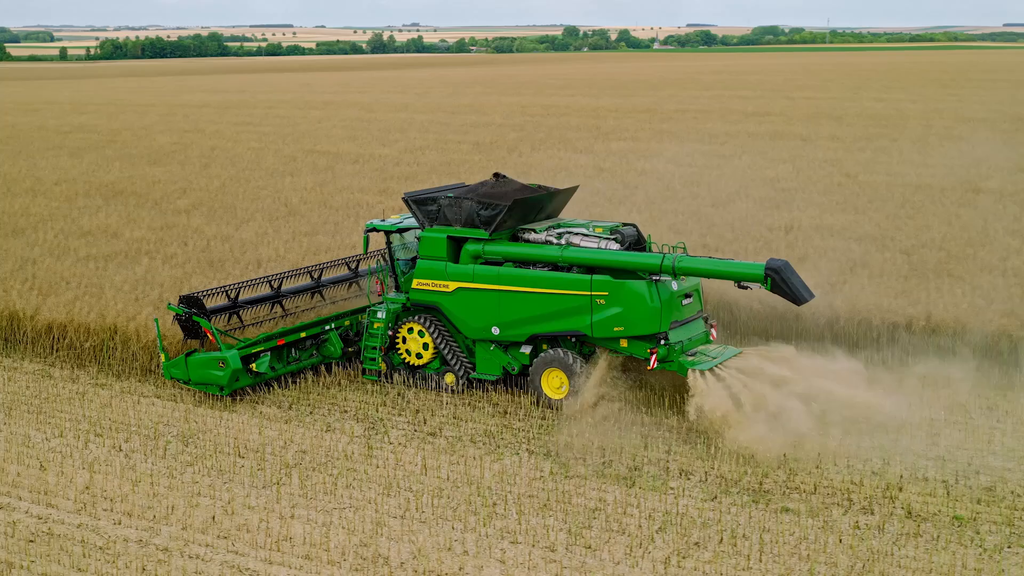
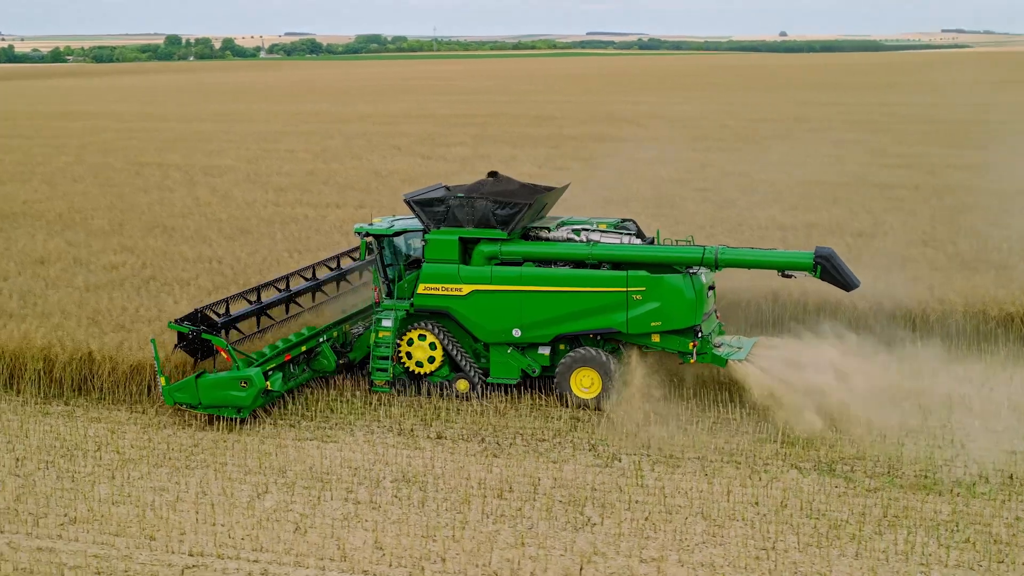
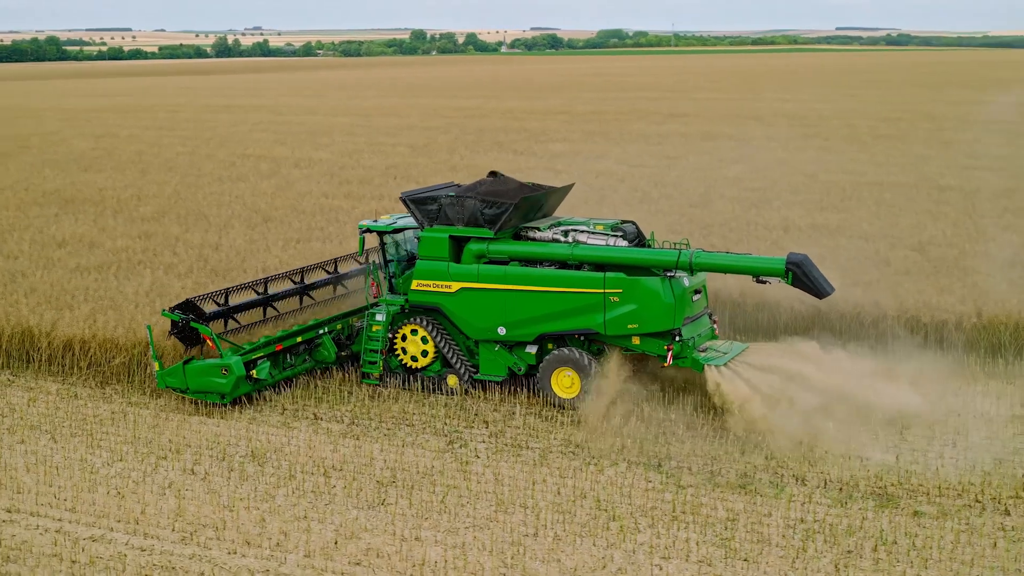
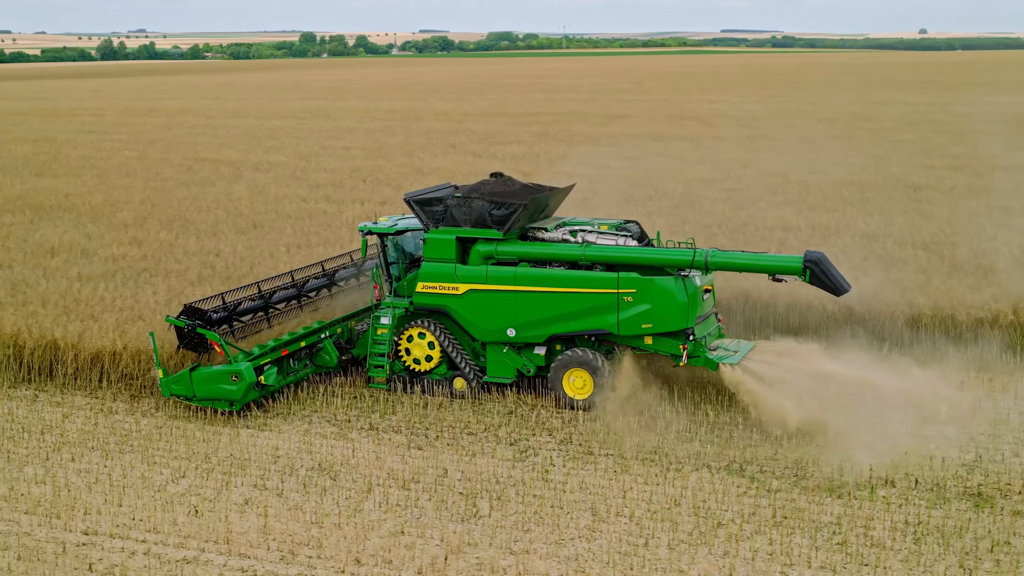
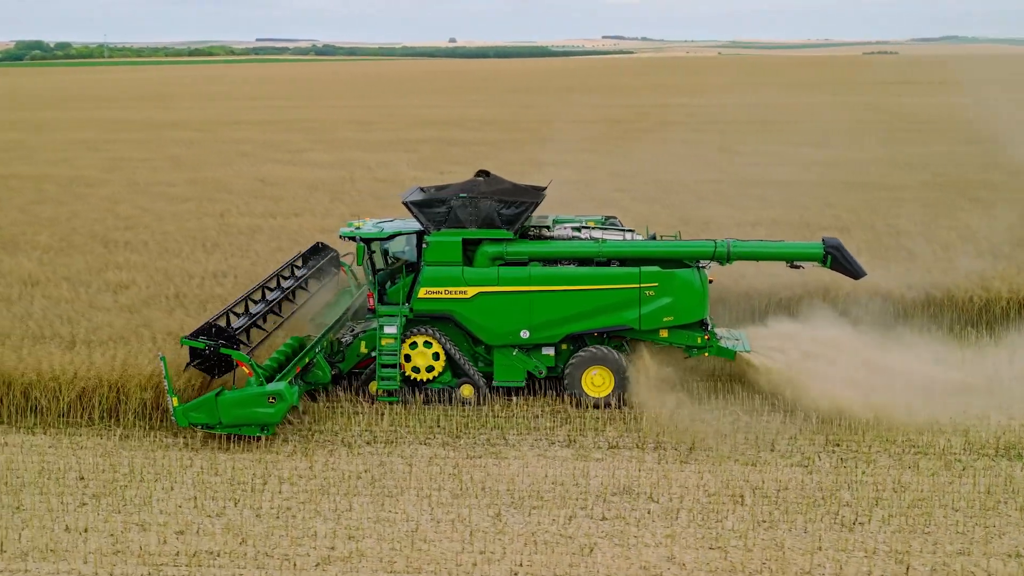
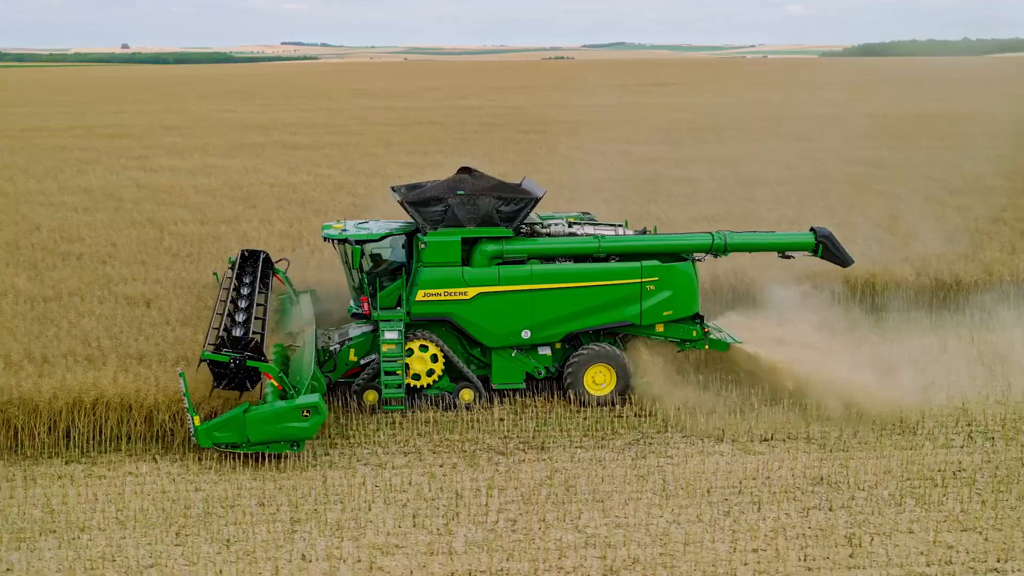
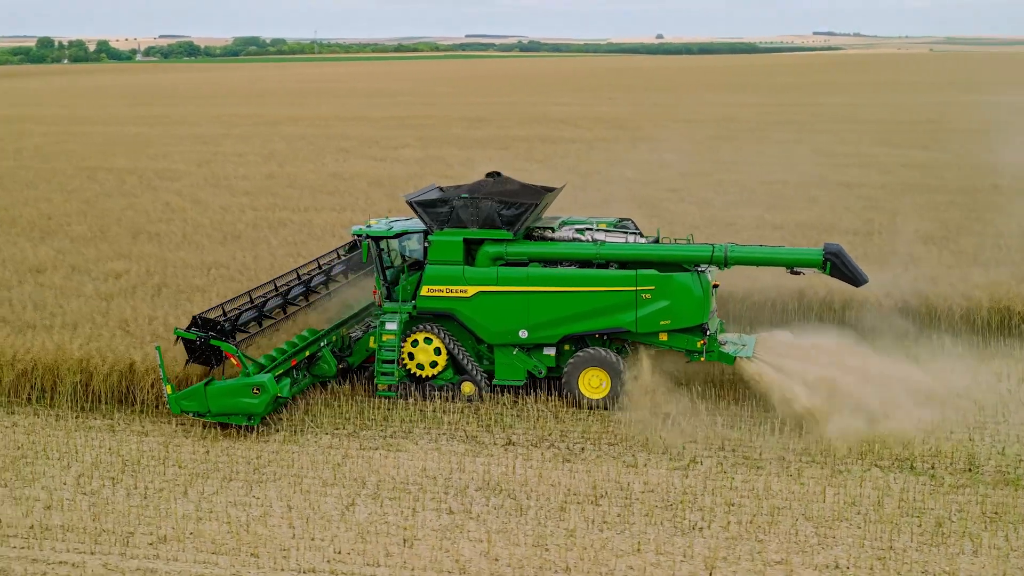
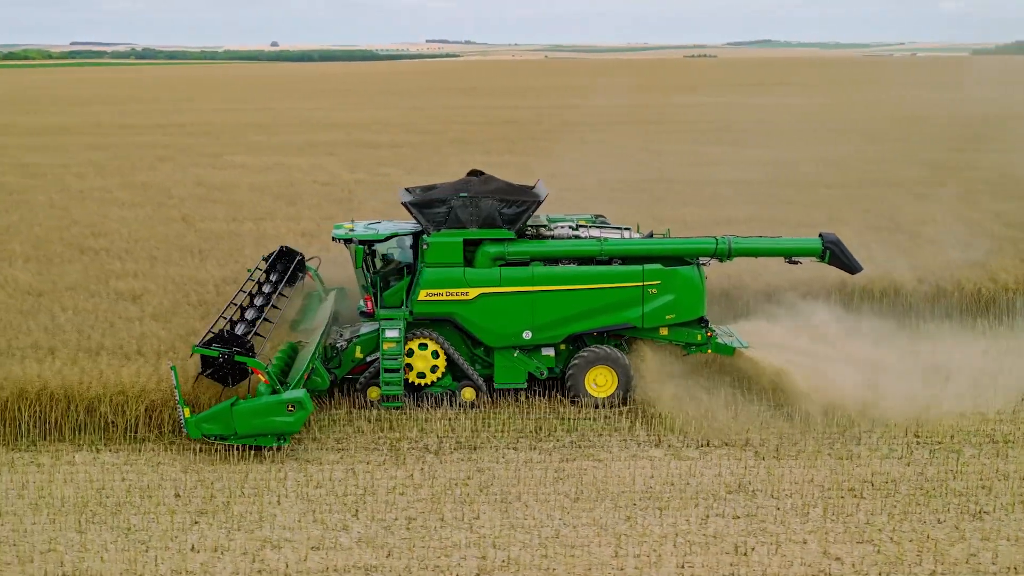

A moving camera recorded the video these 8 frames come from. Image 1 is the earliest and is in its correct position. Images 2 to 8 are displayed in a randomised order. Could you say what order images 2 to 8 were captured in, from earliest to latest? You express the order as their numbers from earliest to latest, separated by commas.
3, 4, 2, 7, 5, 8, 6
